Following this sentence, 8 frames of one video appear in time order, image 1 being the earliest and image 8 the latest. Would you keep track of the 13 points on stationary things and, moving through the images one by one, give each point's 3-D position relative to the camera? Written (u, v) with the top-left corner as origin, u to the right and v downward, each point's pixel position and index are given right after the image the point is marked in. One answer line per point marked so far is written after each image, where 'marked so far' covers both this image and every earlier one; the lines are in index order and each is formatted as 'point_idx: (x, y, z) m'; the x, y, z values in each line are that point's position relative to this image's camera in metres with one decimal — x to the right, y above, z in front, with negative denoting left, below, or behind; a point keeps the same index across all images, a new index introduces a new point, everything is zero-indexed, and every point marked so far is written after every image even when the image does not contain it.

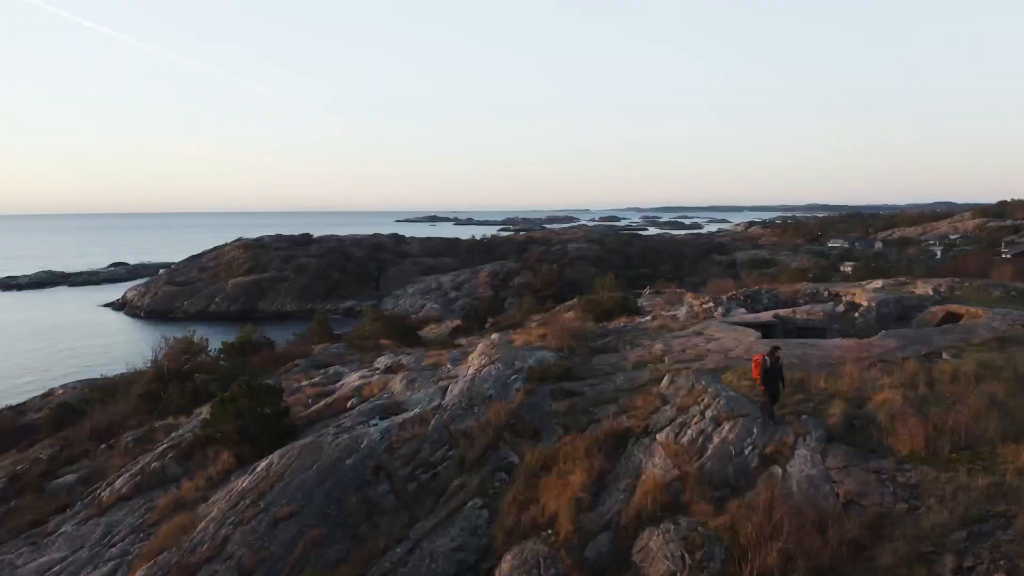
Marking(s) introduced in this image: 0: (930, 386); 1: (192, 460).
0: (+6.5, -1.5, +9.1) m
1: (-8.1, -4.3, +14.6) m
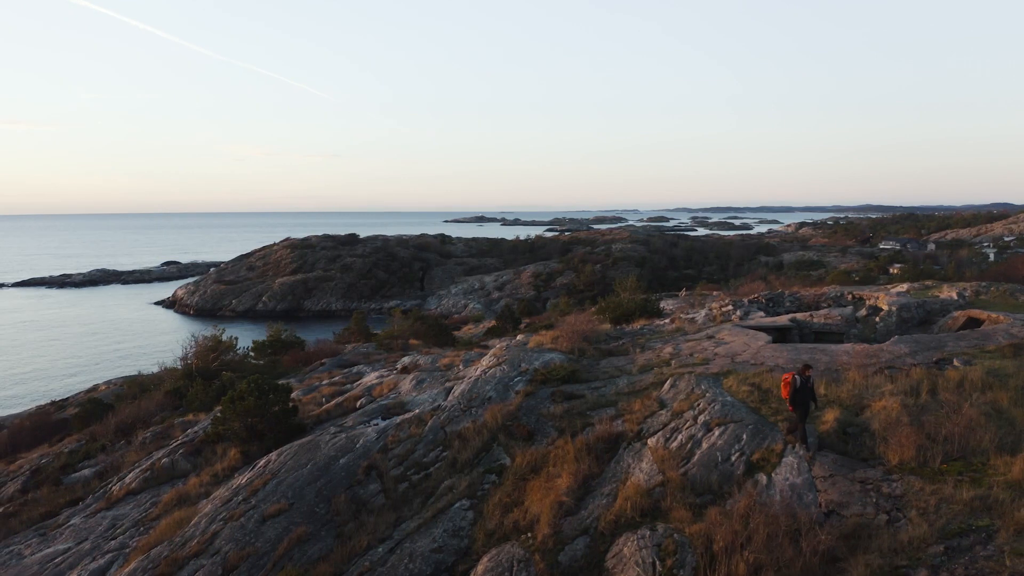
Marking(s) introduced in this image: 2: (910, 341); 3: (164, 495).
0: (+6.4, -1.6, +8.8) m
1: (-8.0, -4.3, +15.0) m
2: (+8.8, -1.2, +13.0) m
3: (-6.9, -4.1, +11.6) m
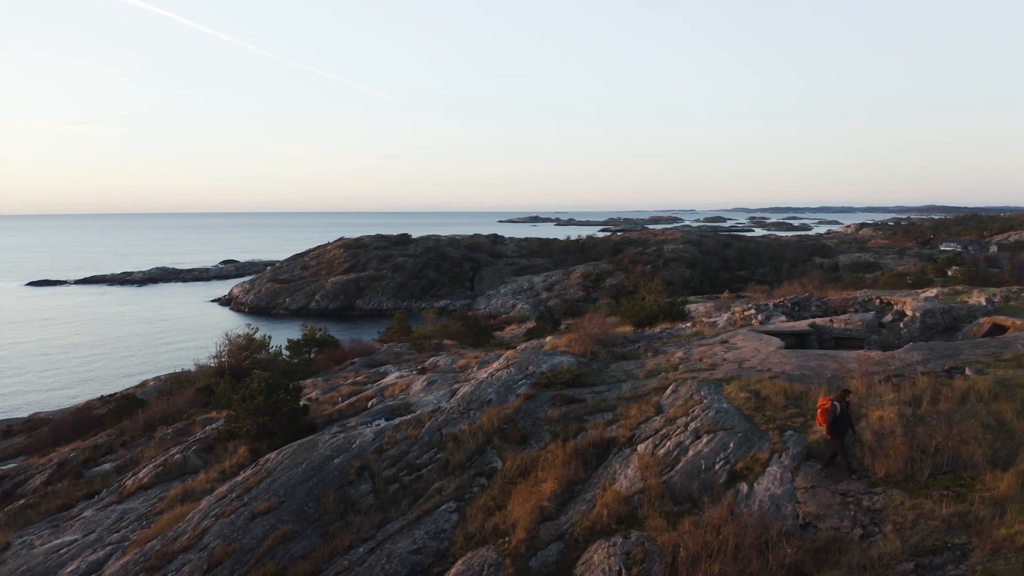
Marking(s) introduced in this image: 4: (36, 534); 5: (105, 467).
0: (+6.2, -1.7, +8.5) m
1: (-7.9, -4.3, +15.4) m
2: (+8.8, -1.3, +12.5) m
3: (-7.0, -4.2, +11.9) m
4: (-9.1, -4.7, +11.1) m
5: (-11.7, -5.2, +16.7) m
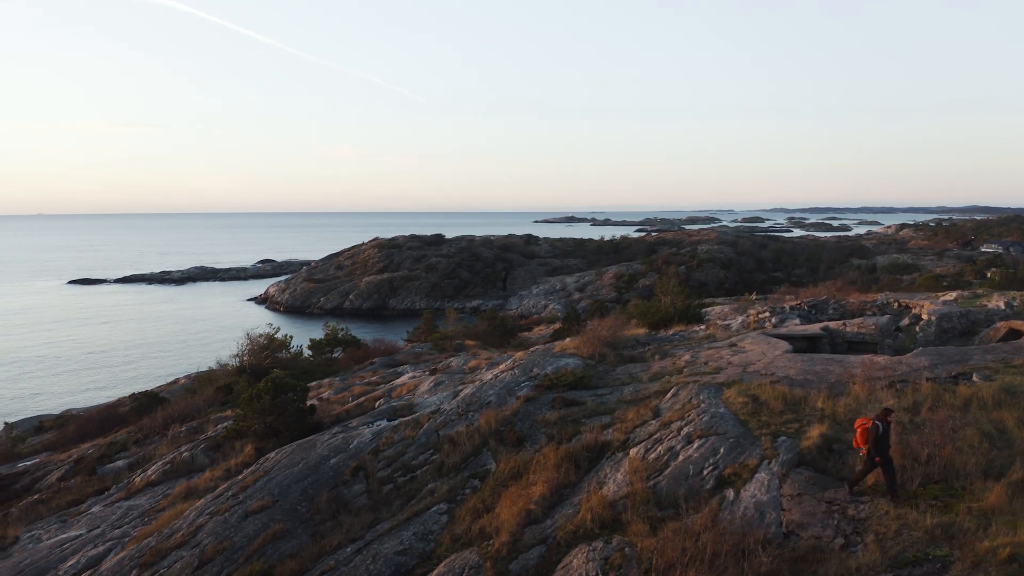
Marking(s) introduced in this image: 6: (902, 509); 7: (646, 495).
0: (+6.0, -1.8, +8.3) m
1: (-7.8, -4.4, +15.6) m
2: (+8.8, -1.4, +12.2) m
3: (-7.0, -4.2, +12.1) m
4: (-9.1, -4.7, +11.4) m
5: (-11.5, -5.2, +17.1) m
6: (+3.9, -2.2, +5.8) m
7: (+1.6, -2.5, +7.1) m
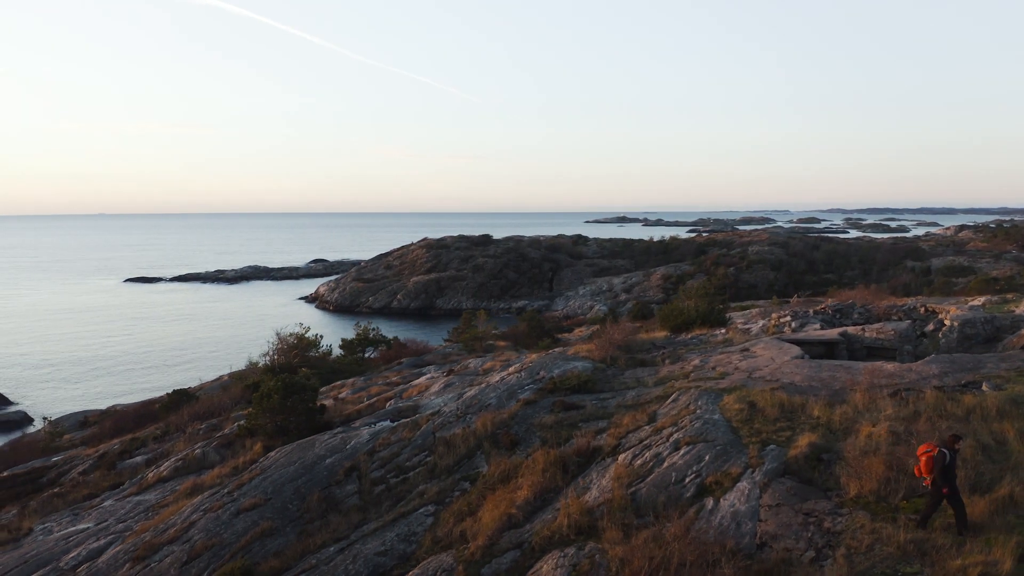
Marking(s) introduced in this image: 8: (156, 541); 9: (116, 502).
0: (+5.8, -1.8, +8.1) m
1: (-7.7, -4.4, +16.0) m
2: (+8.8, -1.5, +11.8) m
3: (-7.1, -4.2, +12.5) m
4: (-9.2, -4.7, +11.8) m
5: (-11.3, -5.2, +17.6) m
6: (+3.6, -2.3, +5.6) m
7: (+1.4, -2.6, +7.0) m
8: (-5.1, -3.6, +8.4) m
9: (-8.6, -4.6, +12.6) m
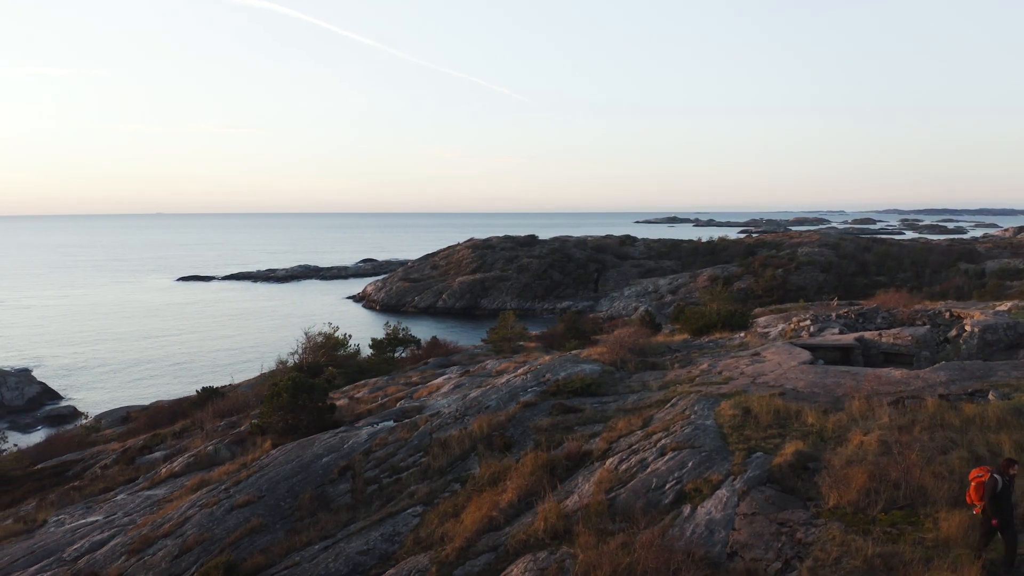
0: (+5.6, -1.9, +7.8) m
1: (-7.6, -4.4, +16.3) m
2: (+8.7, -1.6, +11.5) m
3: (-7.1, -4.2, +12.8) m
4: (-9.3, -4.7, +12.2) m
5: (-11.1, -5.2, +18.2) m
6: (+3.2, -2.3, +5.5) m
7: (+1.1, -2.6, +7.0) m
8: (-5.3, -3.7, +8.7) m
9: (-8.6, -4.6, +13.0) m
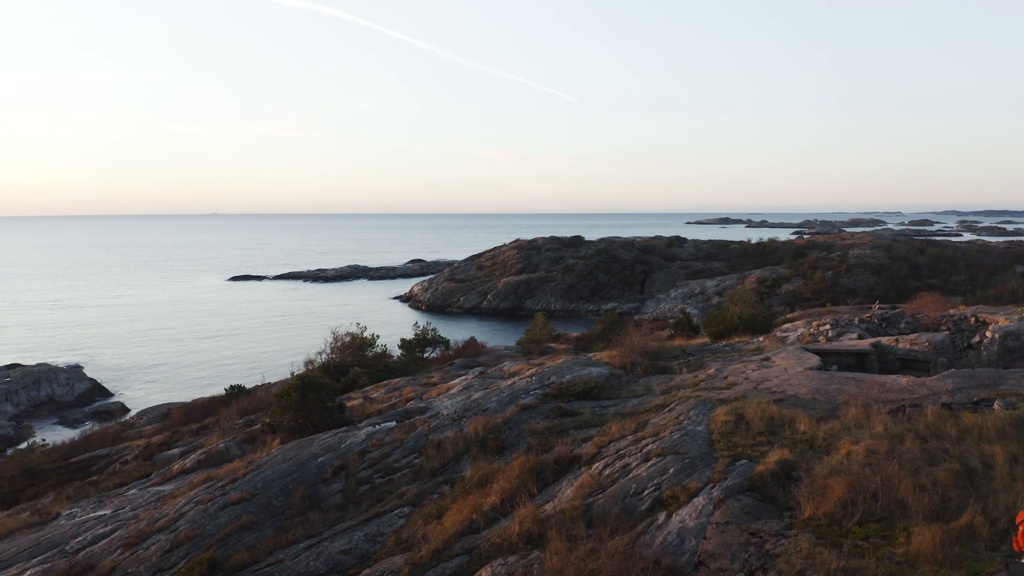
0: (+5.3, -2.0, +7.6) m
1: (-7.5, -4.4, +16.7) m
2: (+8.6, -1.7, +11.1) m
3: (-7.1, -4.2, +13.1) m
4: (-9.3, -4.7, +12.6) m
5: (-10.9, -5.2, +18.7) m
6: (+2.9, -2.4, +5.4) m
7: (+0.8, -2.7, +7.0) m
8: (-5.5, -3.7, +8.9) m
9: (-8.6, -4.6, +13.4) m
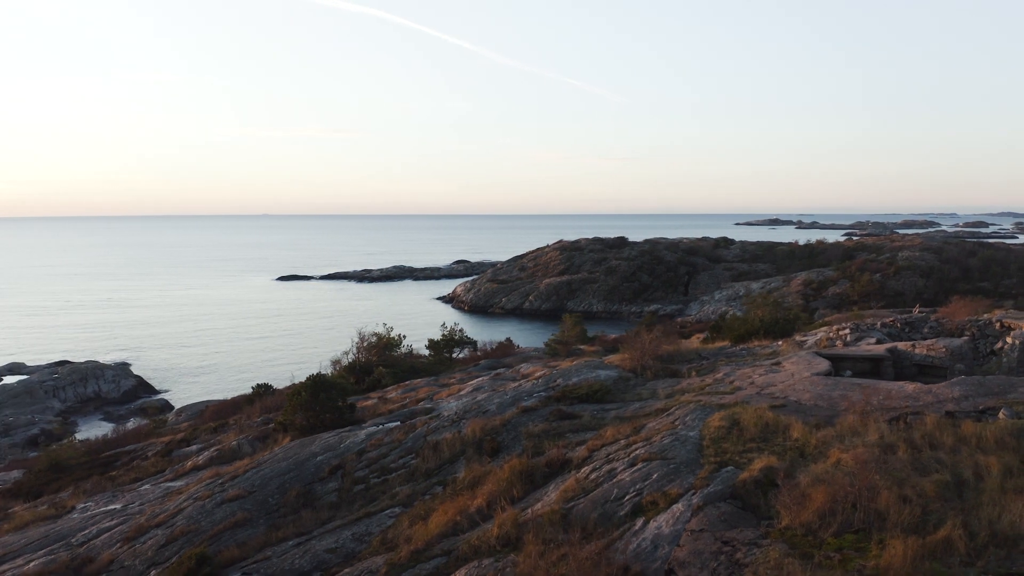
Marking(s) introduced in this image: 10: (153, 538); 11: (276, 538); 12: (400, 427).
0: (+5.1, -2.1, +7.4) m
1: (-7.3, -4.5, +17.0) m
2: (+8.6, -1.8, +10.8) m
3: (-7.1, -4.3, +13.5) m
4: (-9.3, -4.7, +13.1) m
5: (-10.7, -5.3, +19.1) m
6: (+2.5, -2.4, +5.3) m
7: (+0.5, -2.7, +7.0) m
8: (-5.7, -3.7, +9.2) m
9: (-8.6, -4.7, +13.8) m
10: (-5.3, -3.8, +8.7) m
11: (-3.3, -3.6, +8.3) m
12: (-2.4, -3.0, +12.5) m
